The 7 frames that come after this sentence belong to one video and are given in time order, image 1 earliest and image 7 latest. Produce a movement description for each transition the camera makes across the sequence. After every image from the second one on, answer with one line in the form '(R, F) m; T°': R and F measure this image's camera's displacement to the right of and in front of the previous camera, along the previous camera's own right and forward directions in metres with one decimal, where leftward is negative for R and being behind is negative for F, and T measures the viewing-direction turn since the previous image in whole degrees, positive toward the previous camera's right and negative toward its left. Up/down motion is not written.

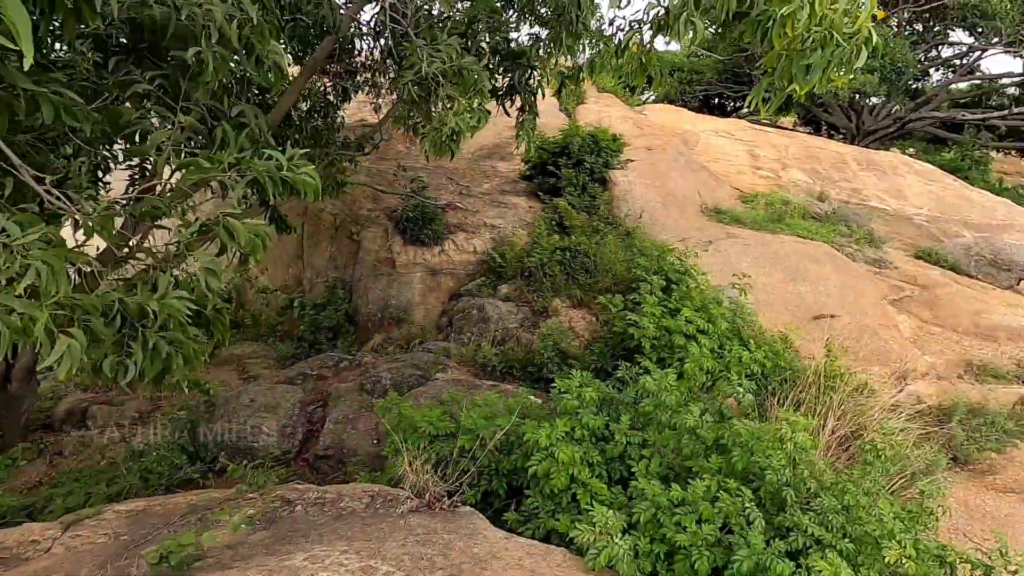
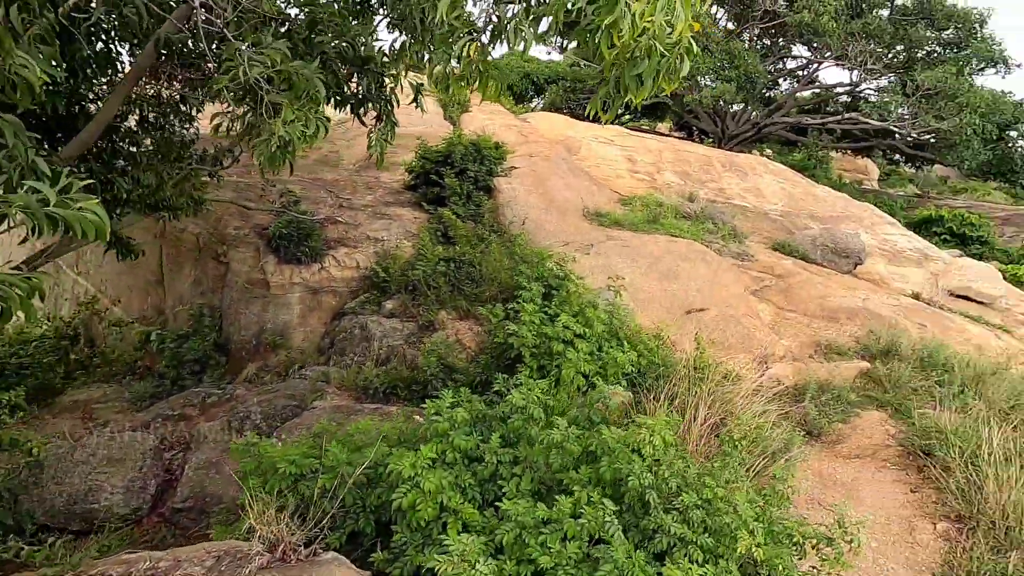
(+0.2, +0.1) m; +10°
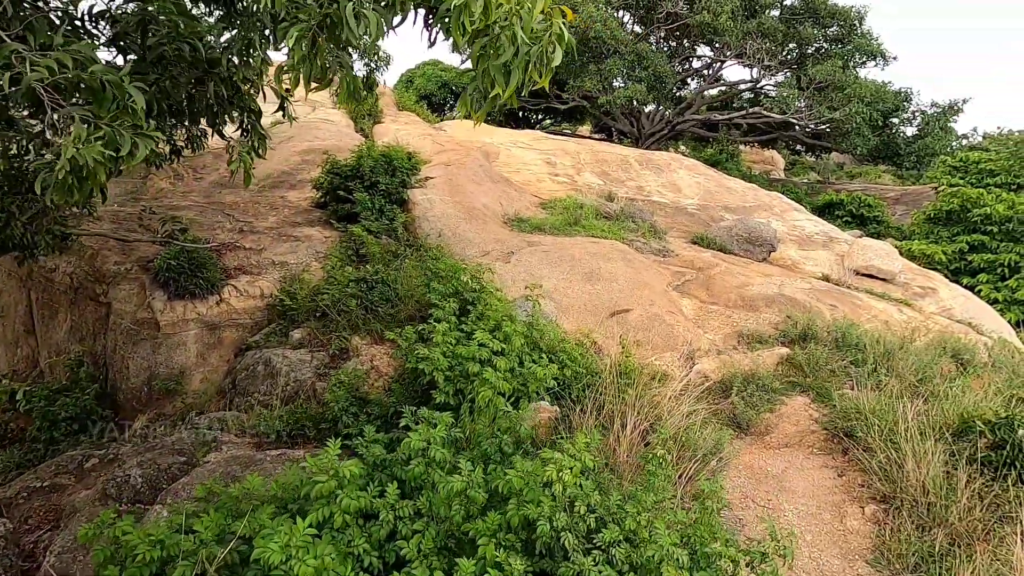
(+0.2, +0.3) m; +7°
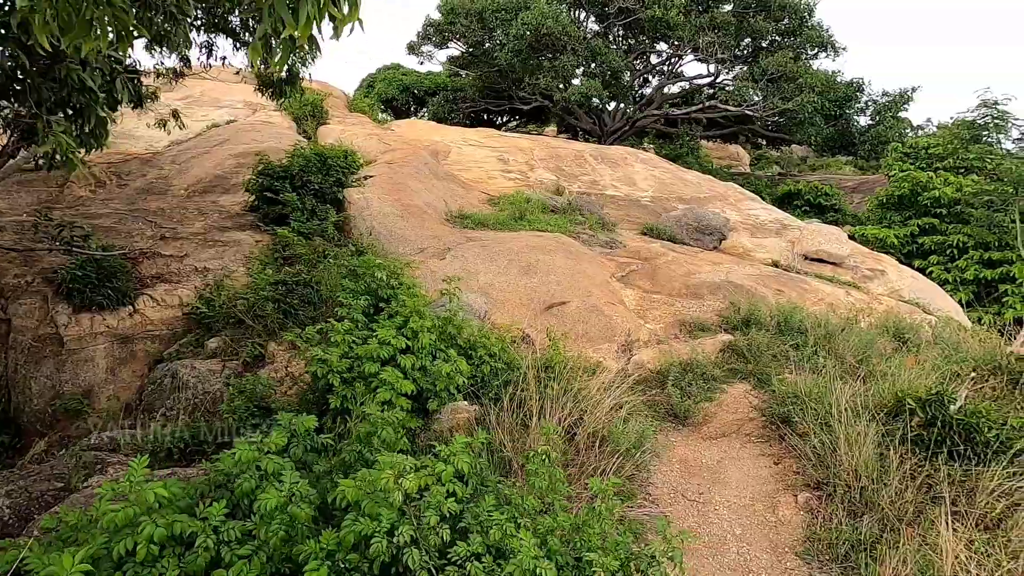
(+0.5, +0.3) m; +2°
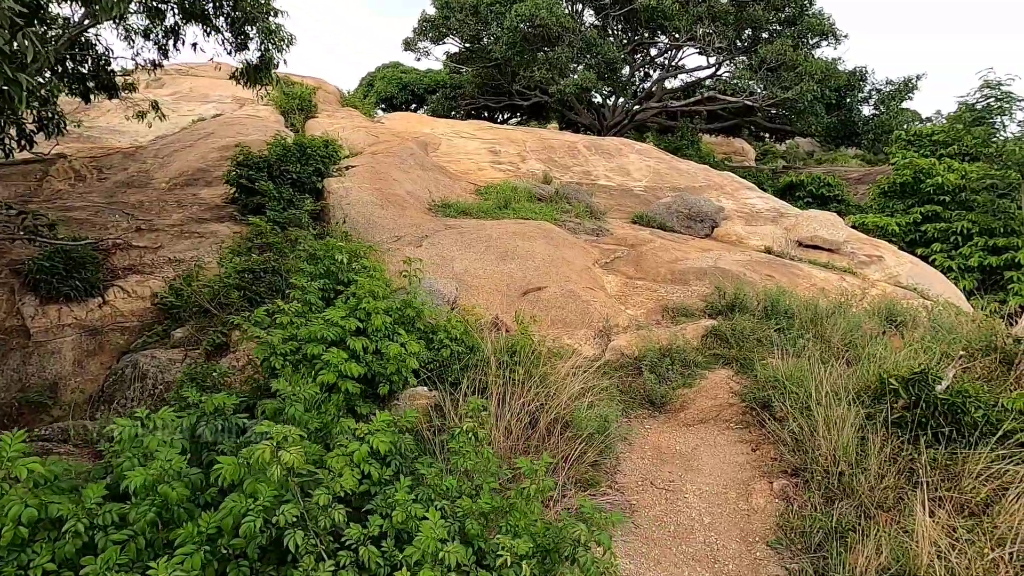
(+0.3, +0.2) m; -1°
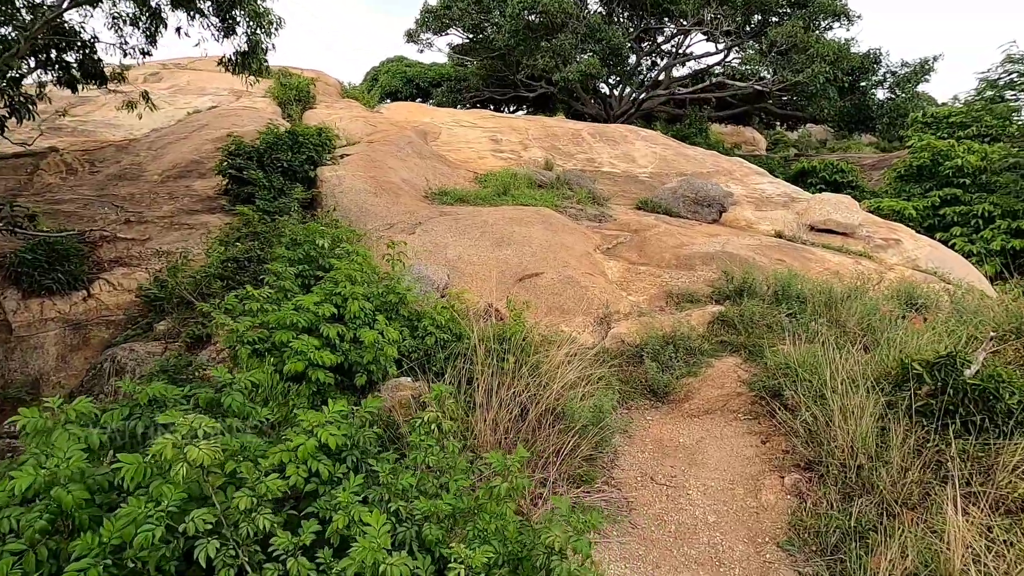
(+0.1, +0.2) m; -1°
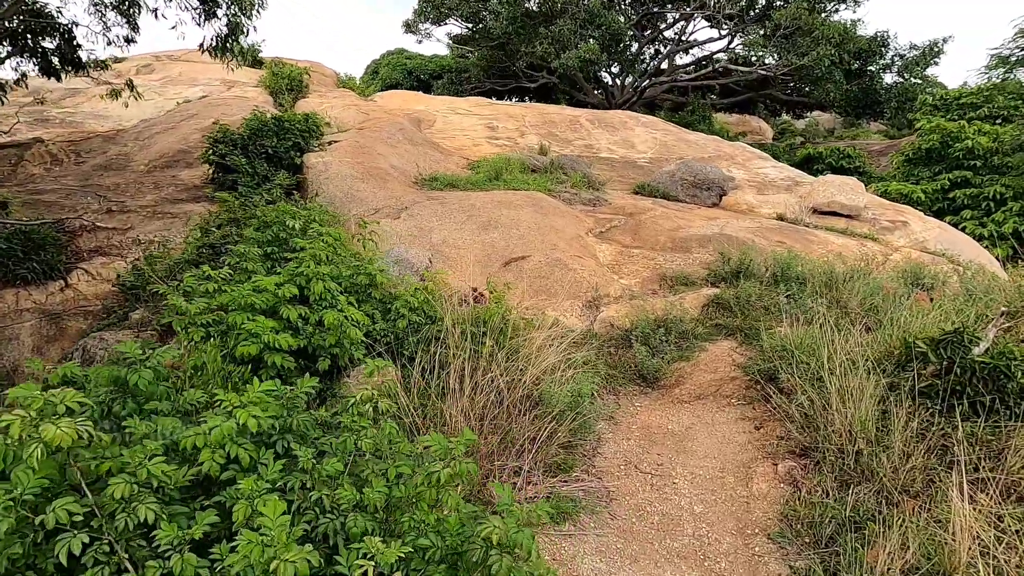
(+0.2, +0.2) m; -1°
